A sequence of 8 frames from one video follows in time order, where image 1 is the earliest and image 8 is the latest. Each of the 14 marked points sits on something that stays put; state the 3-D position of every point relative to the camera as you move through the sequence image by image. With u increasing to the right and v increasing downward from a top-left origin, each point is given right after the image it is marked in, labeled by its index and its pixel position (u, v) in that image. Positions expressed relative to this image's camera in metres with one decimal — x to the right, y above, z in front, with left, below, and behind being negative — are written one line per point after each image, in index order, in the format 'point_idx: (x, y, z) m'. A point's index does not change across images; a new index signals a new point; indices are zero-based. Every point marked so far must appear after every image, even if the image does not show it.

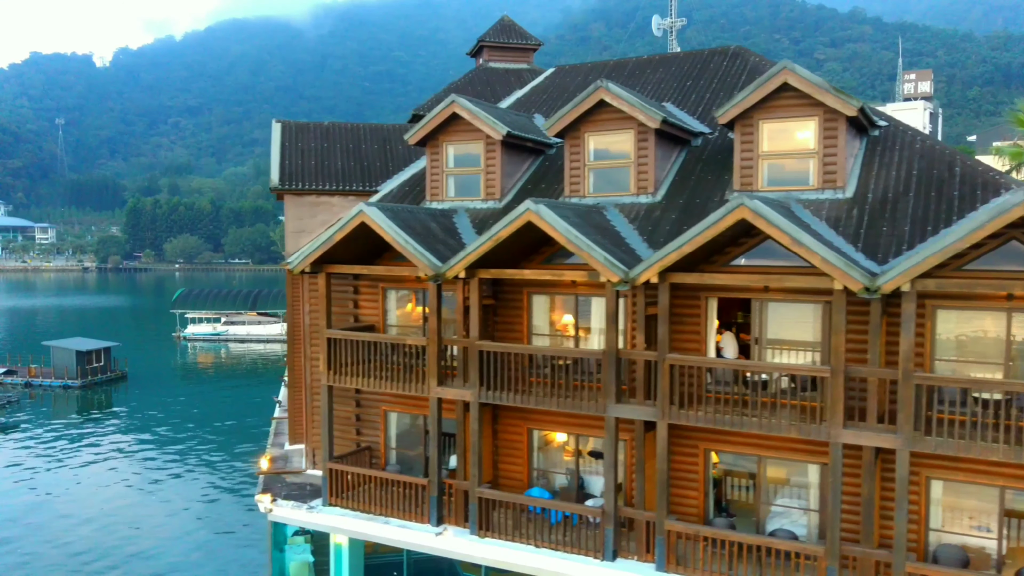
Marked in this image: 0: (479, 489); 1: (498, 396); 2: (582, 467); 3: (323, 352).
0: (-0.4, -3.2, +13.3) m
1: (-0.1, -1.7, +13.1) m
2: (+1.1, -2.9, +14.0) m
3: (-3.2, -1.1, +14.8) m
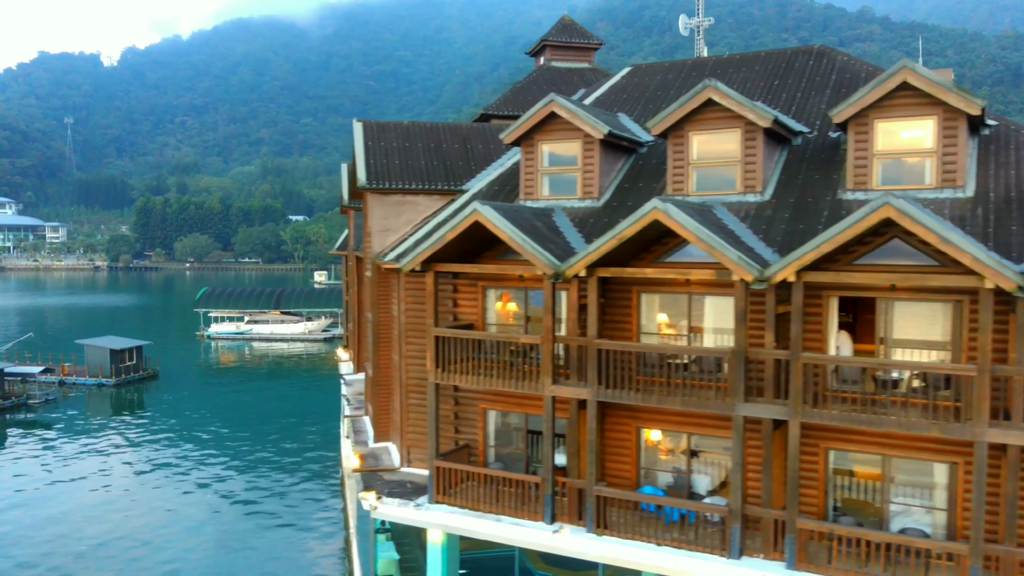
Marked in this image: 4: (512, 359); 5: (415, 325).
0: (+1.4, -3.2, +13.3) m
1: (+1.7, -1.6, +13.2) m
2: (+3.0, -2.9, +14.0) m
3: (-1.4, -1.1, +14.8) m
4: (0.0, -1.2, +14.6) m
5: (-1.9, -0.7, +16.2) m
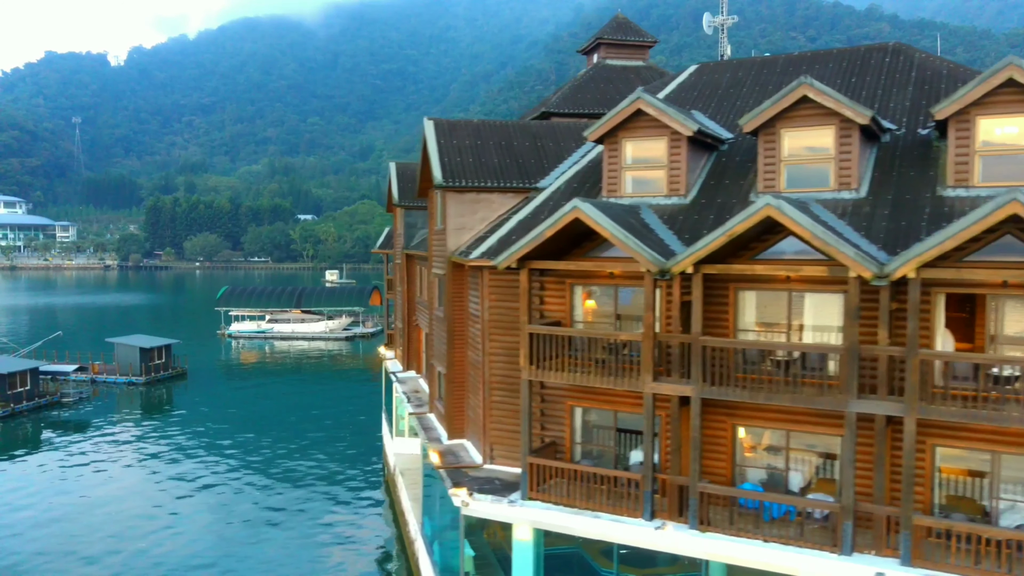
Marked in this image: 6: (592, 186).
0: (+3.0, -3.1, +13.3) m
1: (+3.3, -1.6, +13.2) m
2: (+4.6, -2.9, +14.0) m
3: (+0.3, -1.0, +14.8) m
4: (+1.6, -1.2, +14.7) m
5: (-0.2, -0.7, +16.3) m
6: (+1.7, +2.1, +17.3) m
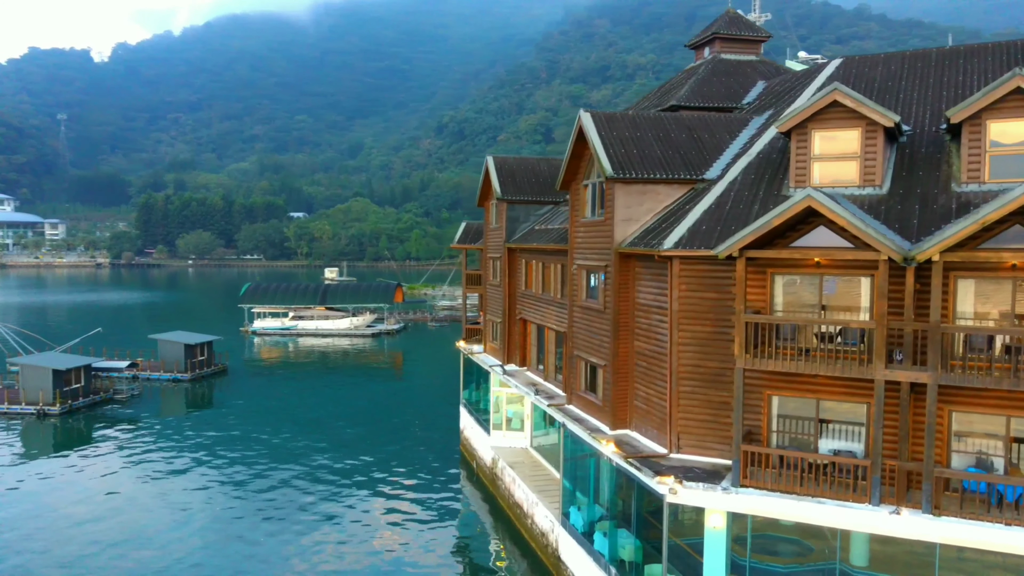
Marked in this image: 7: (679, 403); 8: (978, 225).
0: (+6.8, -2.9, +13.5) m
1: (+7.1, -1.4, +13.3) m
2: (+8.4, -2.7, +14.2) m
3: (+4.0, -0.8, +14.9) m
4: (+5.4, -1.0, +14.8) m
5: (+3.5, -0.5, +16.4) m
6: (+5.4, +2.3, +17.4) m
7: (+3.3, -2.3, +16.7) m
8: (+7.1, +1.0, +12.7) m
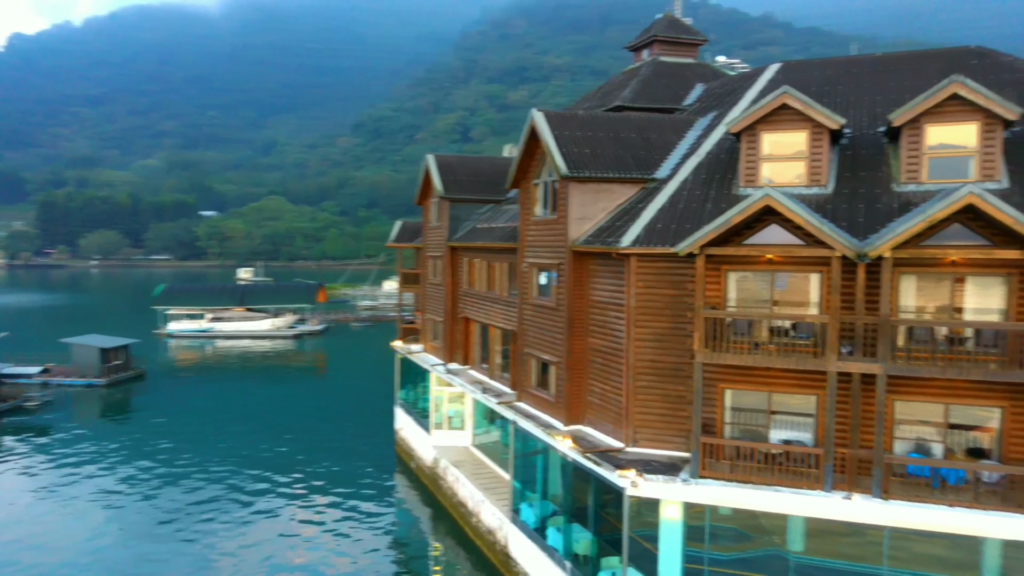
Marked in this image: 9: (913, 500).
0: (+6.3, -2.9, +14.2) m
1: (+6.6, -1.3, +14.0) m
2: (+7.8, -2.6, +15.0) m
3: (+3.4, -0.8, +15.3) m
4: (+4.7, -0.9, +15.3) m
5: (+2.7, -0.4, +16.7) m
6: (+4.5, +2.4, +17.9) m
7: (+2.5, -2.2, +17.0) m
8: (+6.6, +1.0, +13.4) m
9: (+6.8, -3.6, +14.1) m
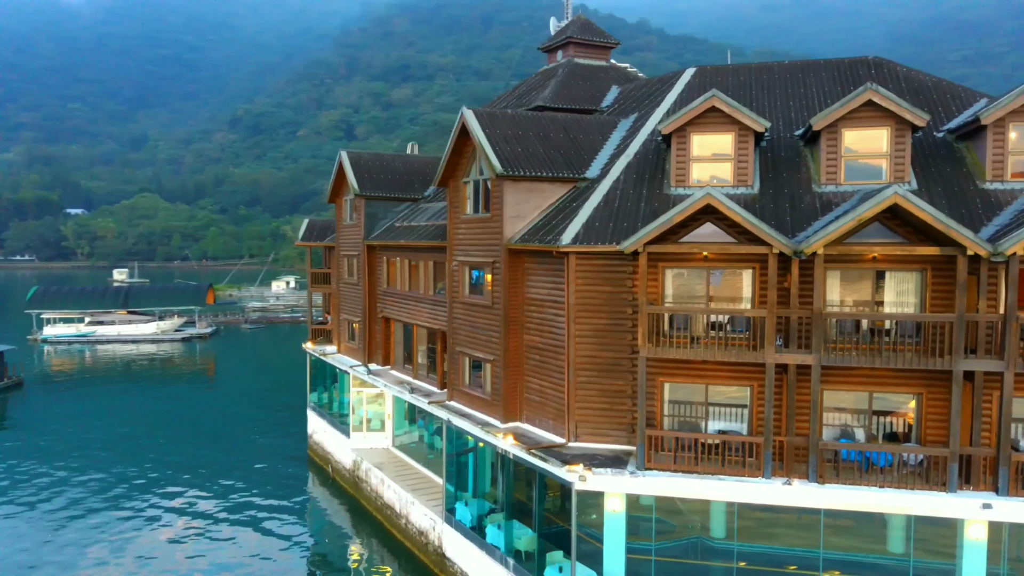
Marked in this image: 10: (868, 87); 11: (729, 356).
0: (+5.5, -2.8, +15.0) m
1: (+5.8, -1.2, +14.9) m
2: (+6.8, -2.5, +16.1) m
3: (+2.4, -0.7, +15.8) m
4: (+3.8, -0.9, +15.9) m
5: (+1.6, -0.4, +17.0) m
6: (+3.1, +2.4, +18.4) m
7: (+1.3, -2.2, +17.3) m
8: (+5.8, +1.1, +14.2) m
9: (+5.9, -3.5, +15.0) m
10: (+7.0, +4.0, +16.4) m
11: (+4.0, -1.3, +15.6) m
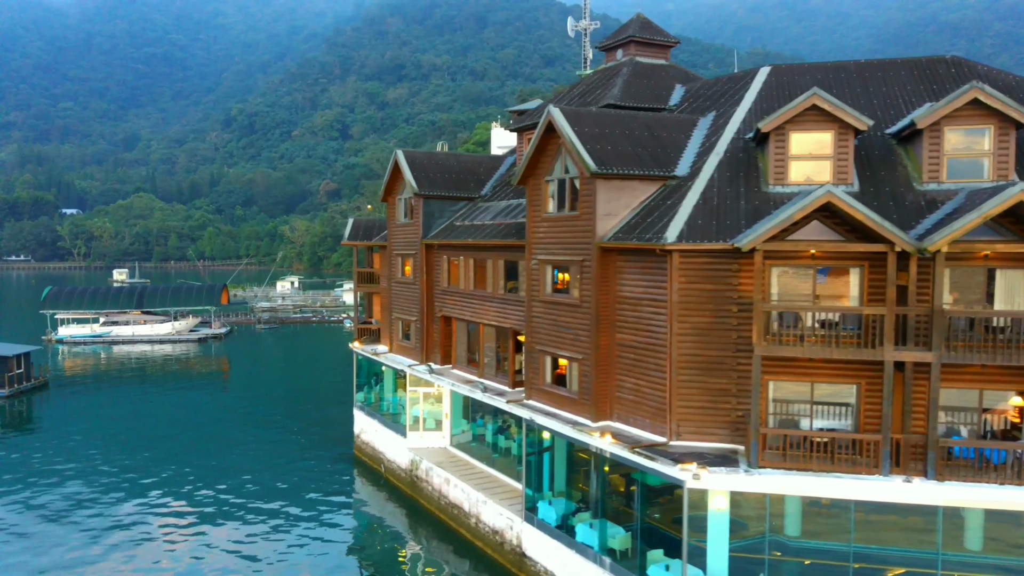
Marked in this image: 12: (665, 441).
0: (+7.6, -2.7, +15.0) m
1: (+7.9, -1.2, +14.9) m
2: (+8.9, -2.4, +16.1) m
3: (+4.5, -0.7, +15.7) m
4: (+5.9, -0.8, +15.9) m
5: (+3.6, -0.3, +17.0) m
6: (+5.1, +2.5, +18.4) m
7: (+3.4, -2.1, +17.3) m
8: (+7.9, +1.2, +14.3) m
9: (+8.1, -3.4, +15.0) m
10: (+9.0, +4.0, +16.4) m
11: (+6.1, -1.2, +15.5) m
12: (+3.2, -3.2, +17.5) m
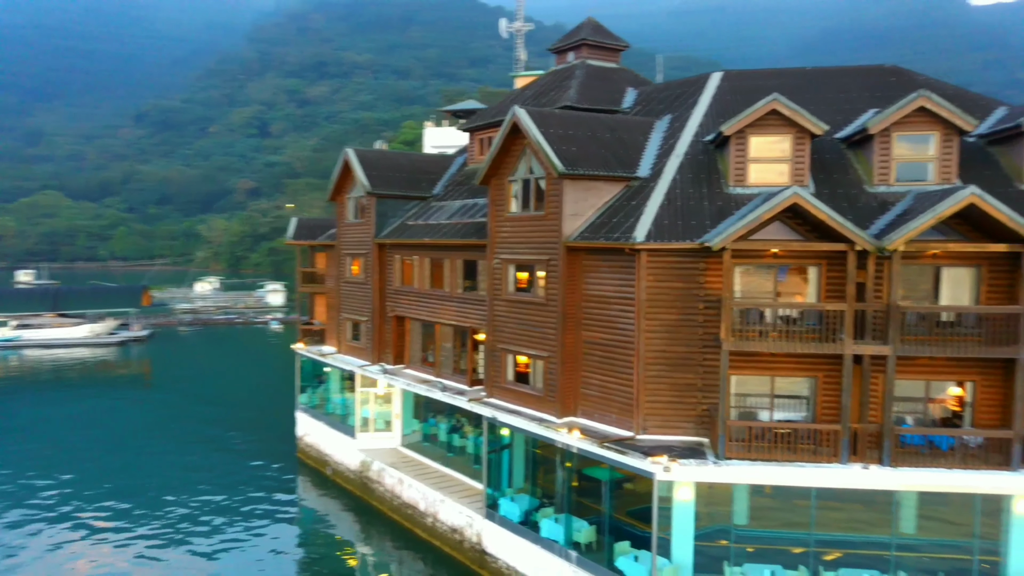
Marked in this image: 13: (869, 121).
0: (+7.2, -2.7, +15.9) m
1: (+7.5, -1.1, +15.8) m
2: (+8.4, -2.4, +17.0) m
3: (+4.0, -0.6, +16.3) m
4: (+5.4, -0.8, +16.6) m
5: (+3.1, -0.3, +17.5) m
6: (+4.4, +2.5, +19.0) m
7: (+2.8, -2.1, +17.7) m
8: (+7.6, +1.2, +15.1) m
9: (+7.7, -3.4, +15.9) m
10: (+8.5, +4.1, +17.4) m
11: (+5.6, -1.2, +16.3) m
12: (+2.6, -3.1, +17.9) m
13: (+7.6, +3.6, +18.0) m
